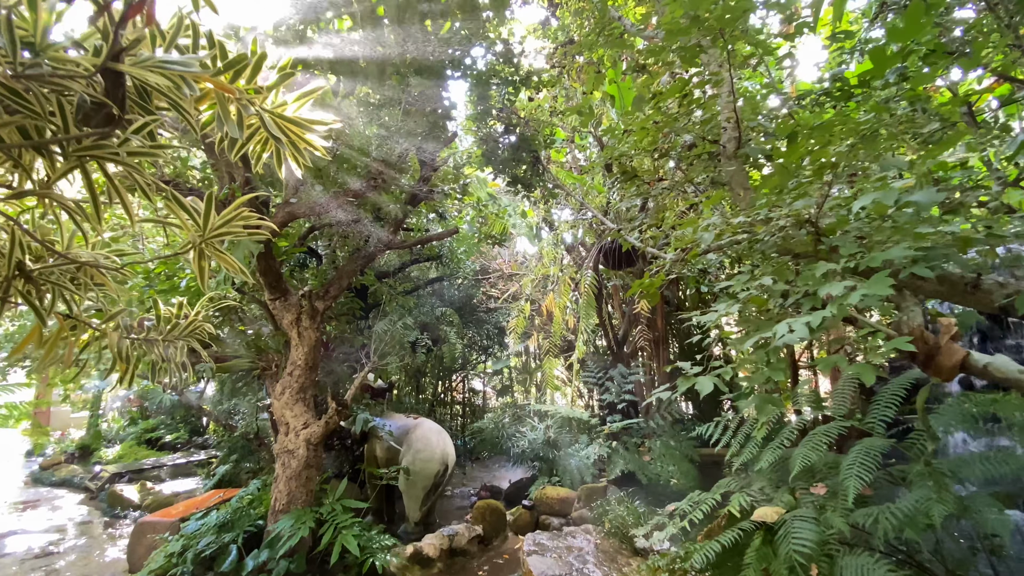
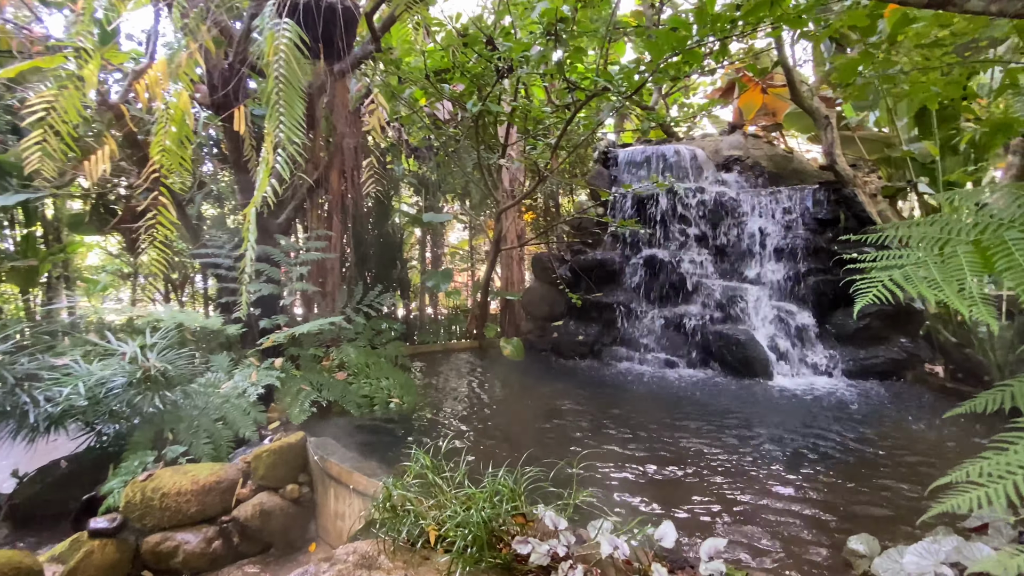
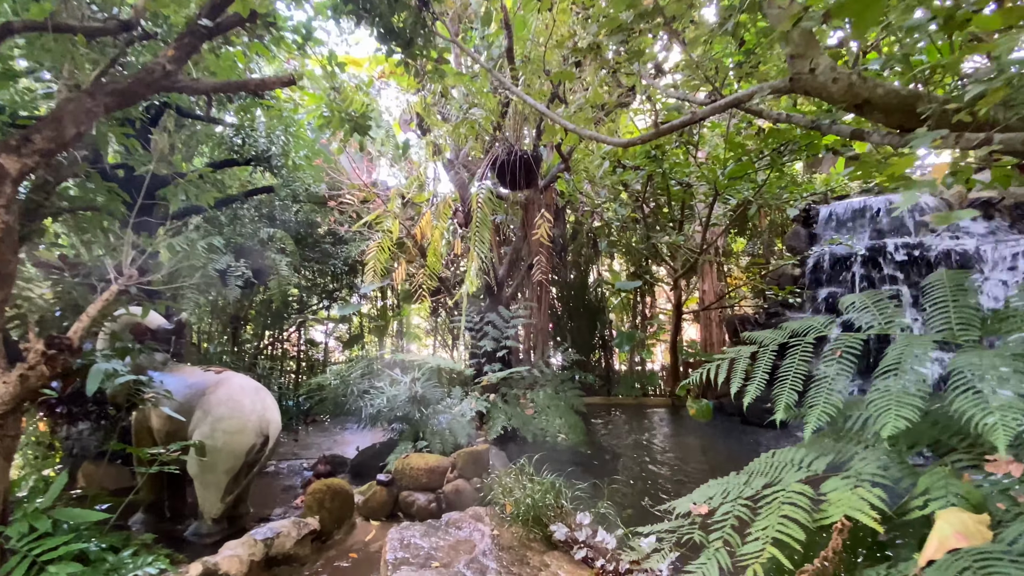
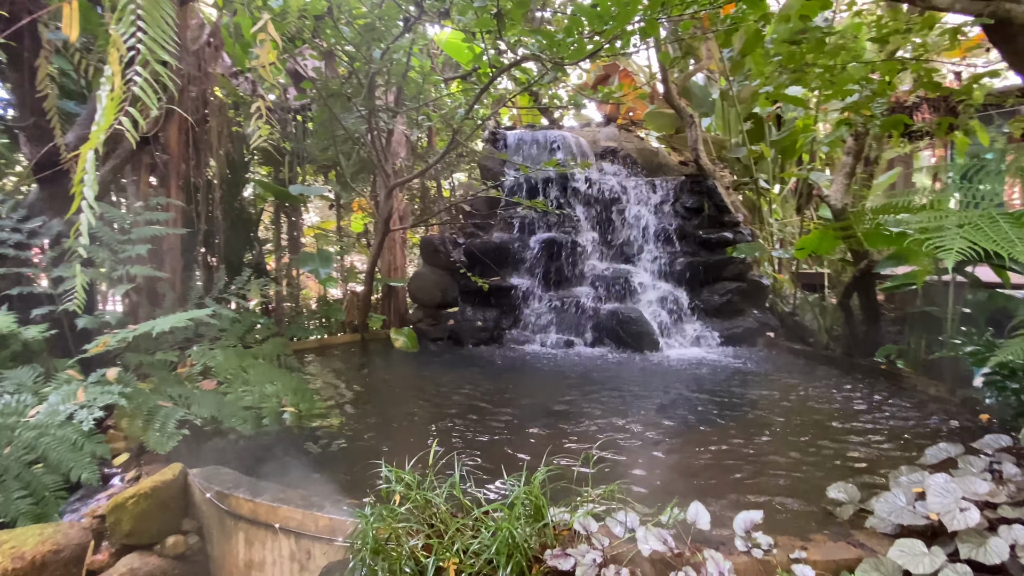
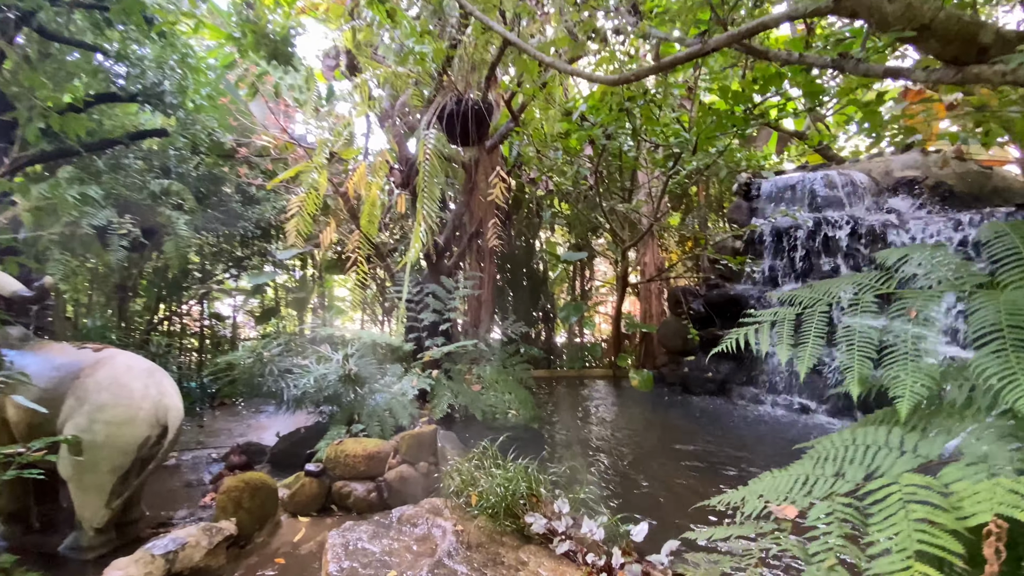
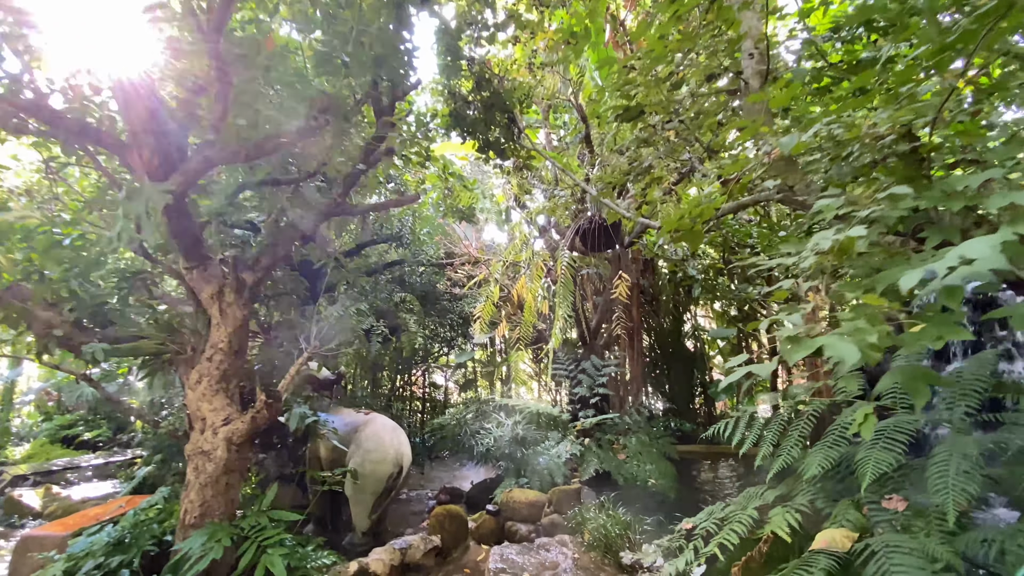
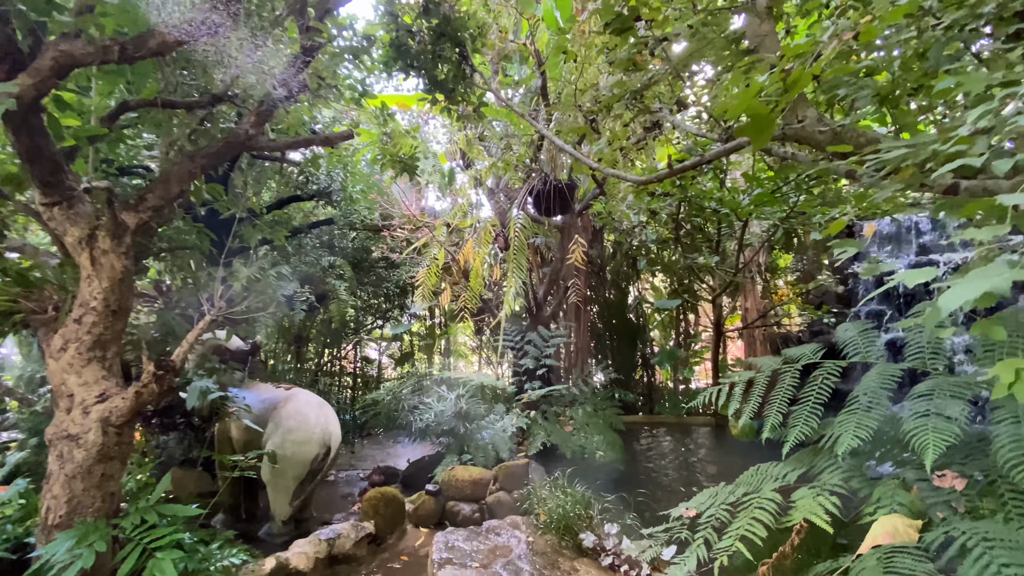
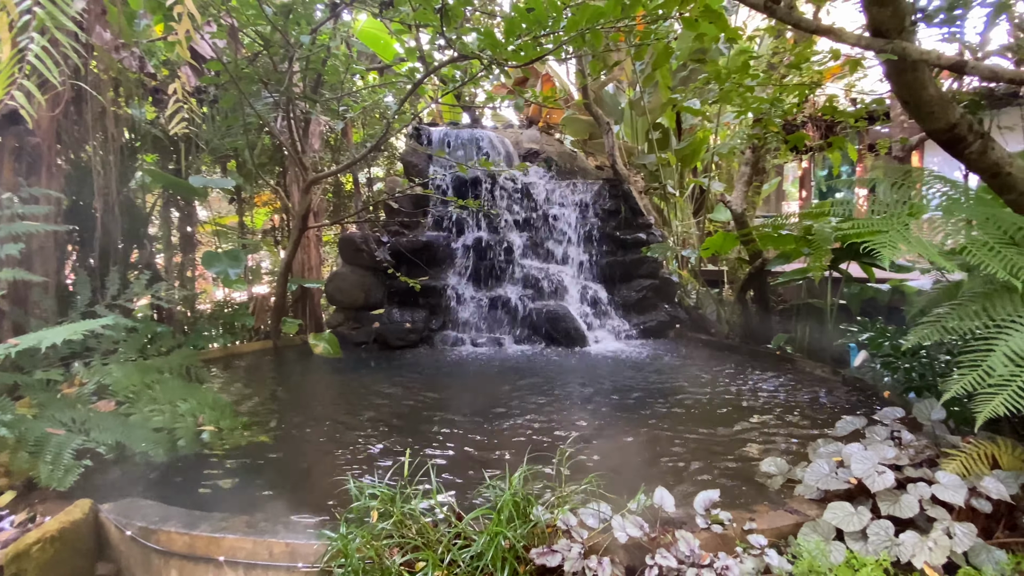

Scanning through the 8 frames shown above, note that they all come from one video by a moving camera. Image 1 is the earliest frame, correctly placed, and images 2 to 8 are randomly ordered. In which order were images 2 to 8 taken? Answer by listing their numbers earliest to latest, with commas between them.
6, 7, 3, 5, 2, 4, 8
